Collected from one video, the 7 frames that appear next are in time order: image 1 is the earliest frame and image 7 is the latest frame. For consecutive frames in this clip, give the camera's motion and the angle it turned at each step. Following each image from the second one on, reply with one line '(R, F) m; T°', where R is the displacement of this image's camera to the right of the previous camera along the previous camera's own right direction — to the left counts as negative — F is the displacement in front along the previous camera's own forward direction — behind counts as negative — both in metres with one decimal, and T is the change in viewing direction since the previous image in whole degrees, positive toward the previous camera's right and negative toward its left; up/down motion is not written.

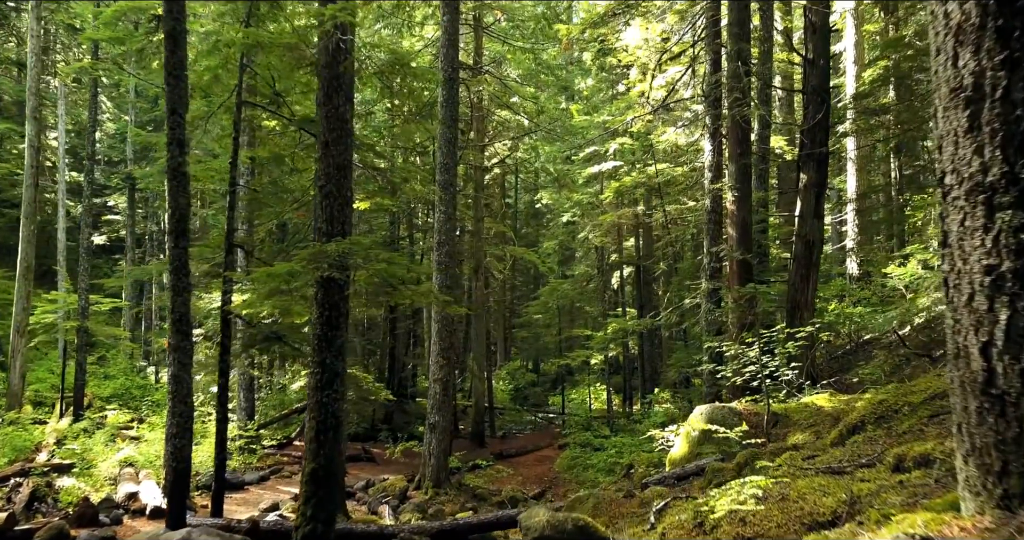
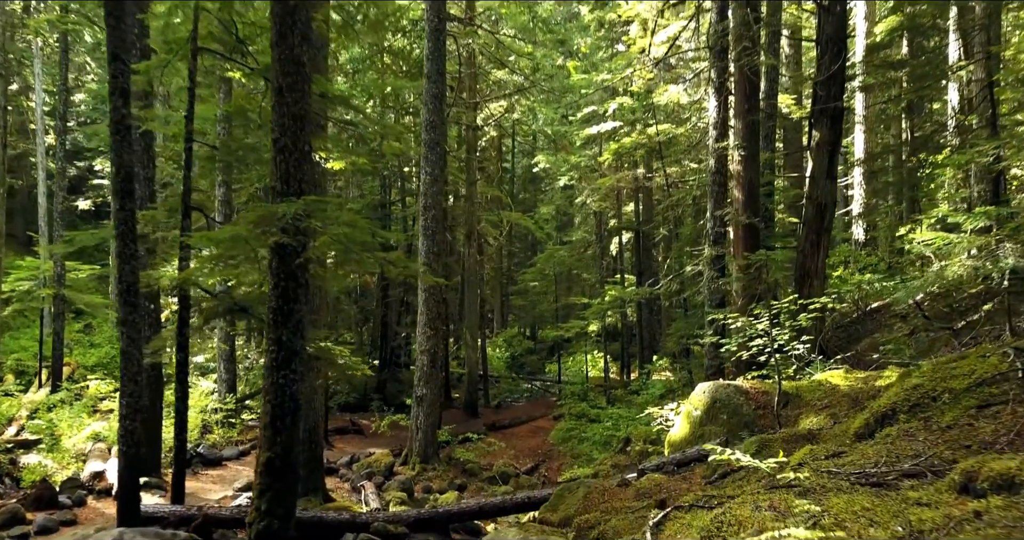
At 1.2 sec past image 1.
(+0.1, +0.7) m; 0°
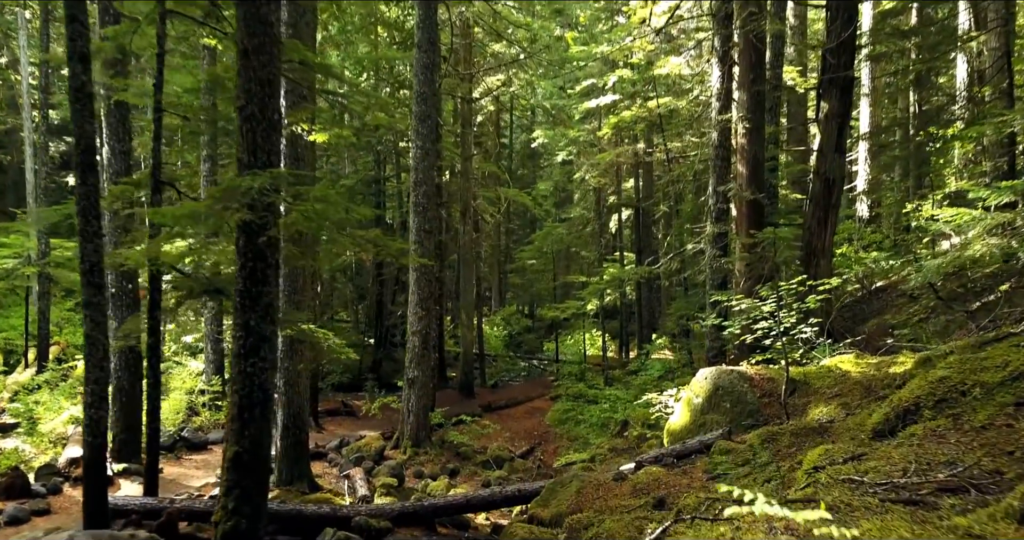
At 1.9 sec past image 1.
(+0.1, +0.4) m; 0°
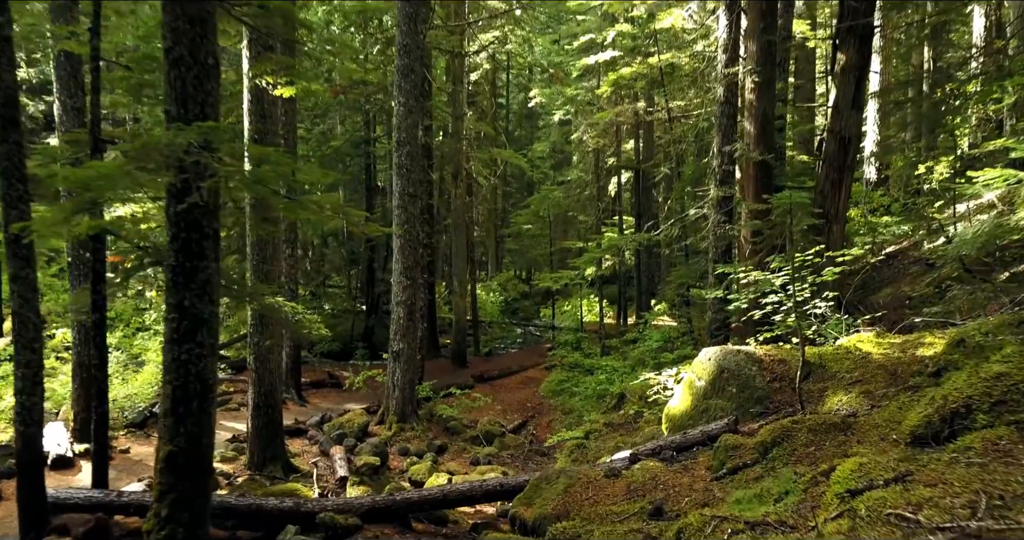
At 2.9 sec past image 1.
(+0.1, +0.7) m; 0°
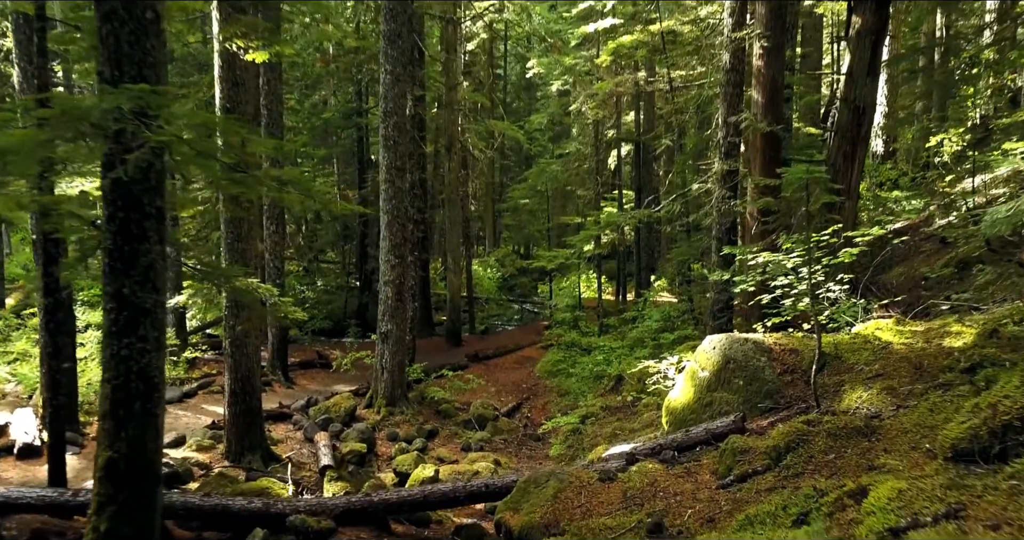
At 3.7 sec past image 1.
(+0.1, +0.5) m; 0°
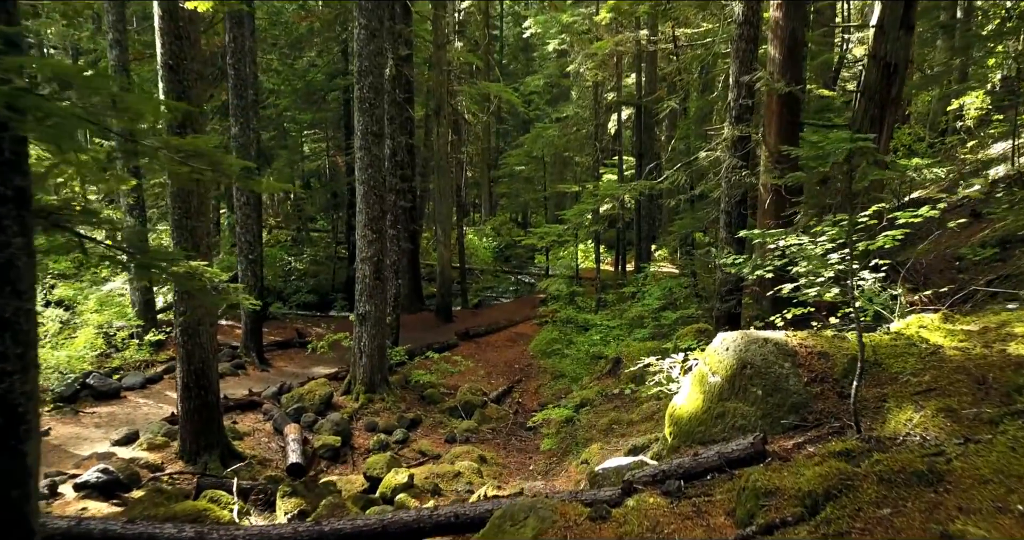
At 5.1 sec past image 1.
(+0.1, +0.8) m; 0°
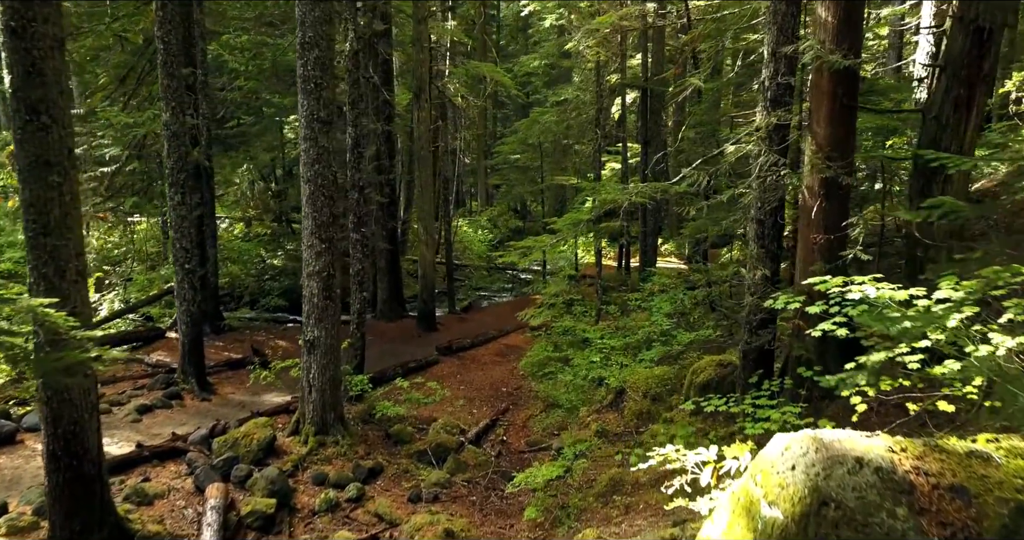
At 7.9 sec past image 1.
(+0.2, +1.7) m; 0°
